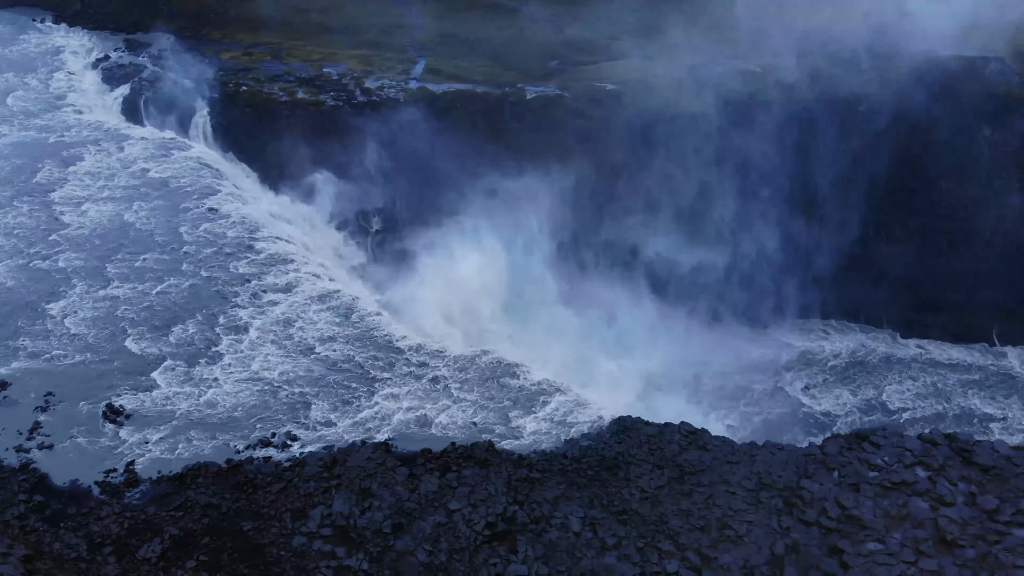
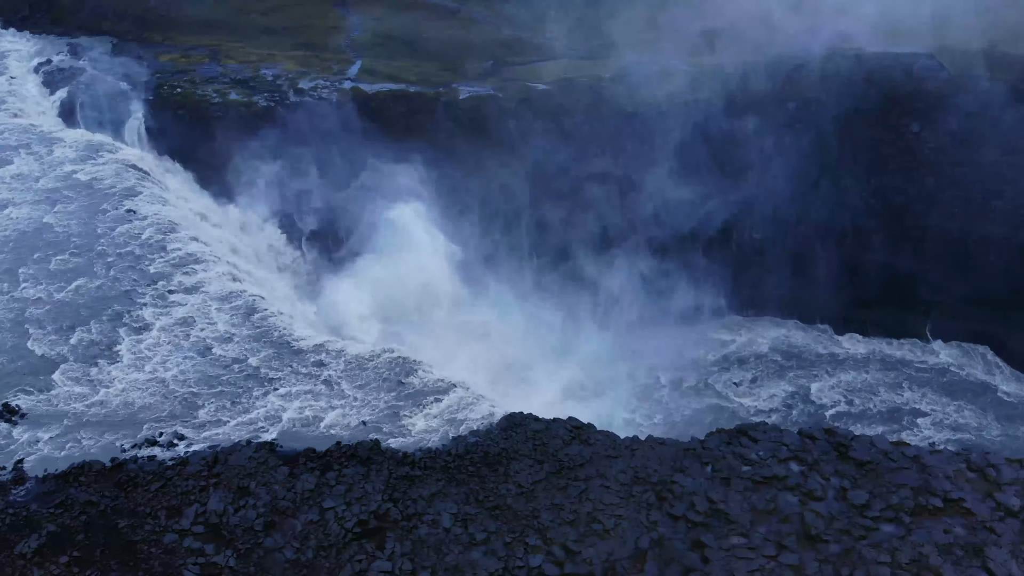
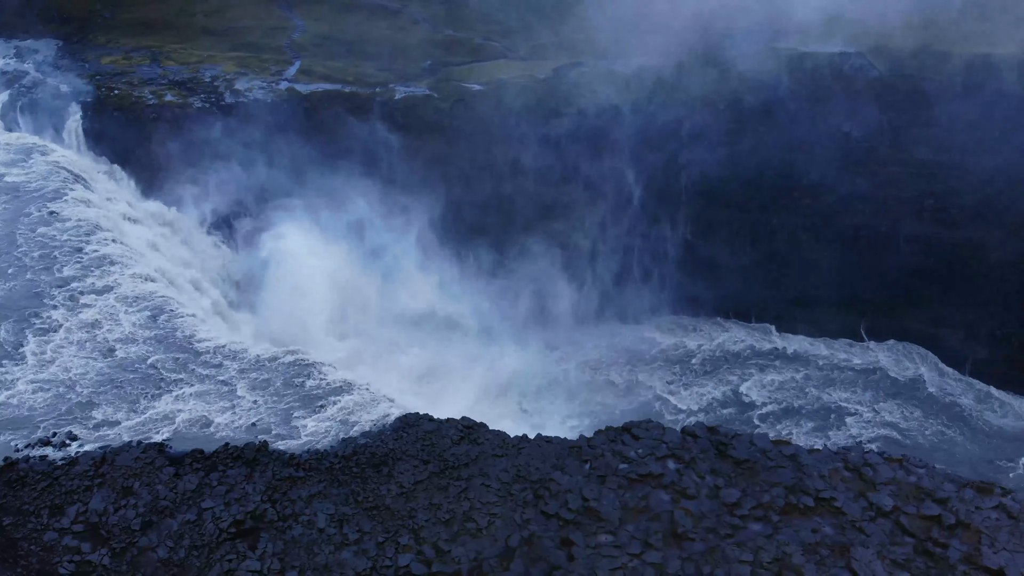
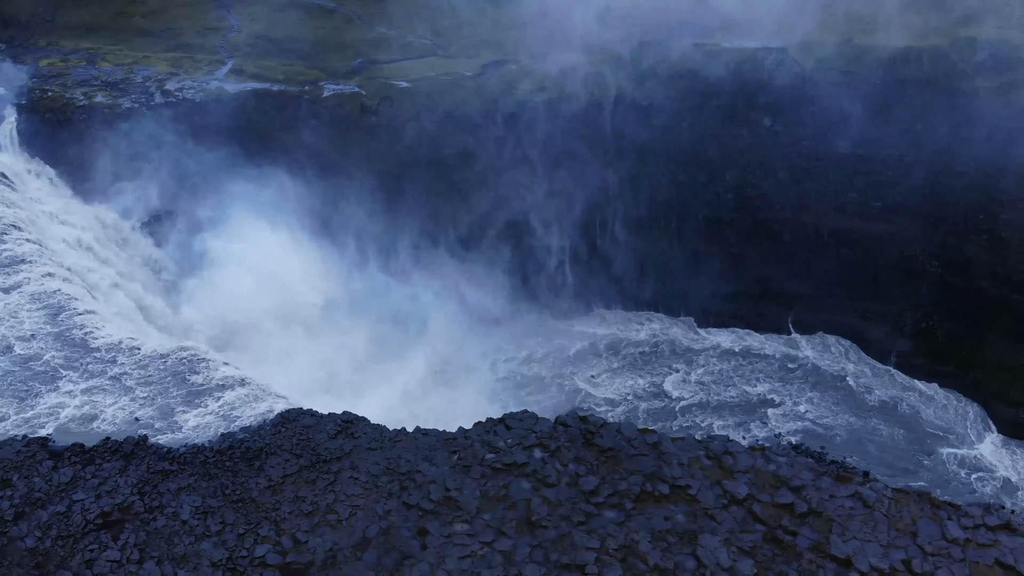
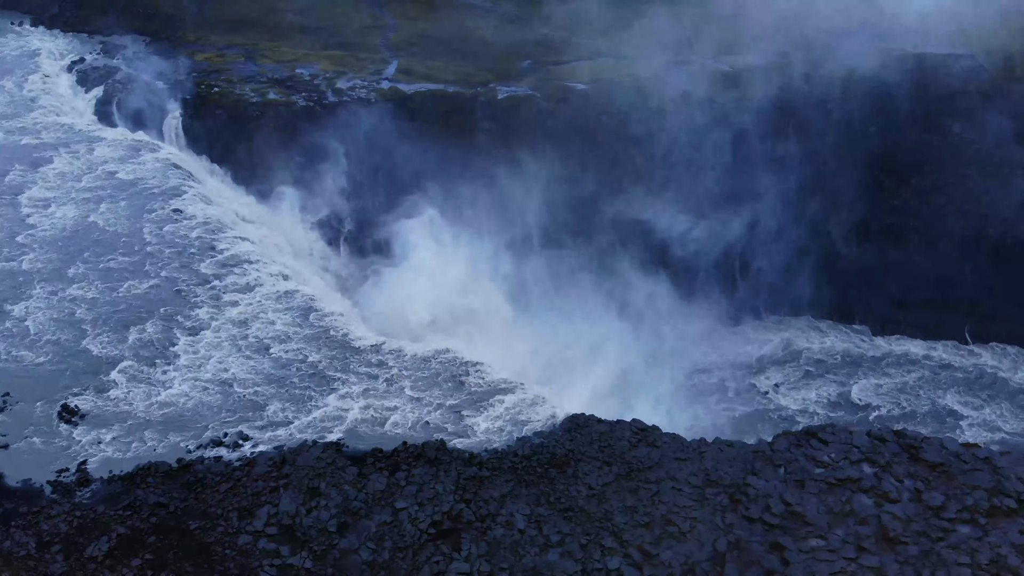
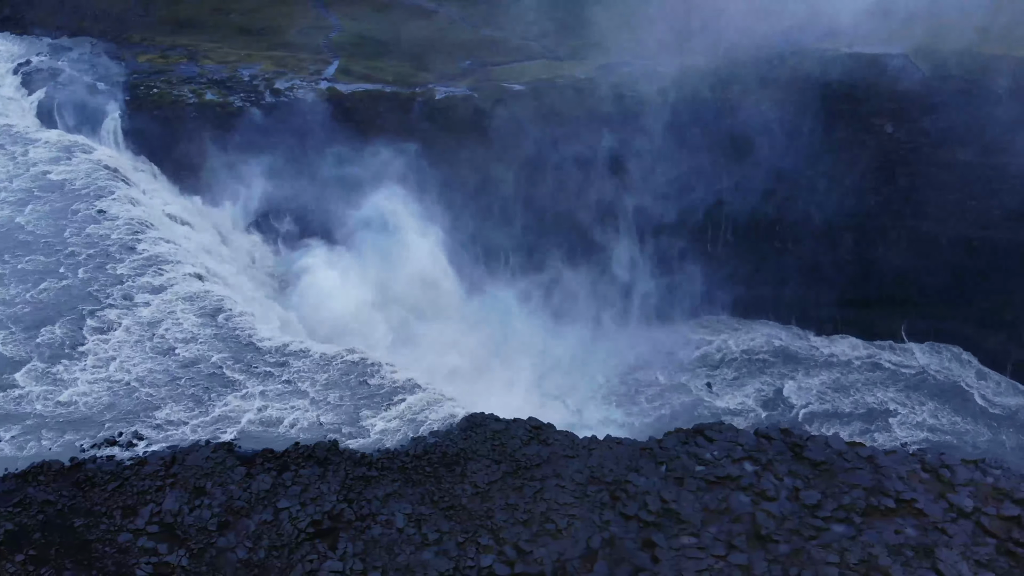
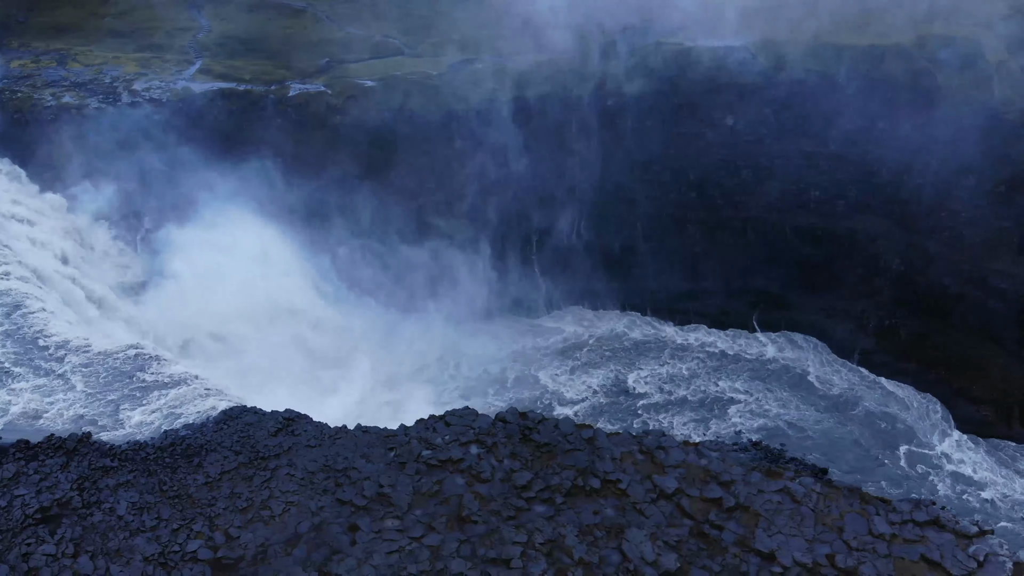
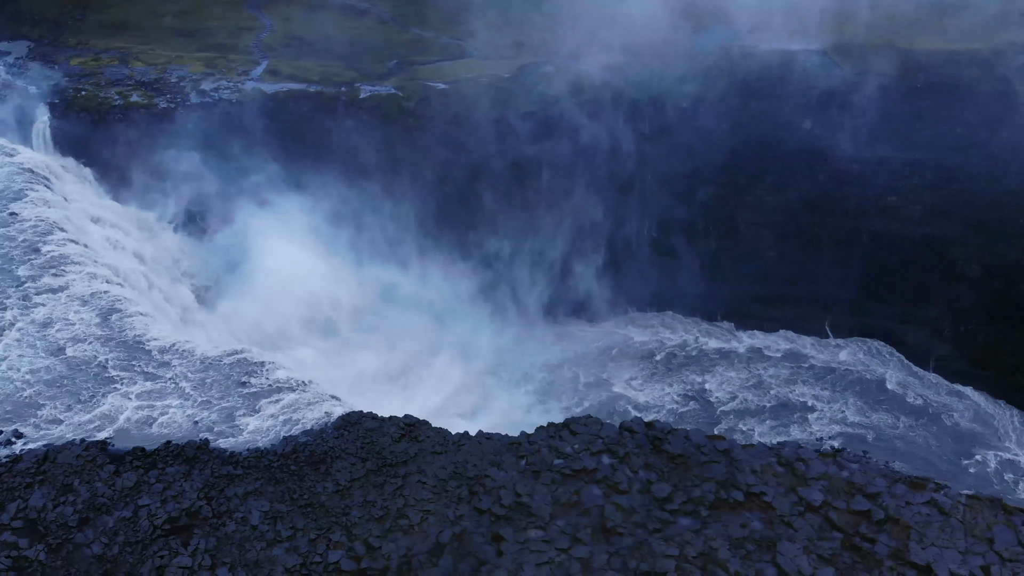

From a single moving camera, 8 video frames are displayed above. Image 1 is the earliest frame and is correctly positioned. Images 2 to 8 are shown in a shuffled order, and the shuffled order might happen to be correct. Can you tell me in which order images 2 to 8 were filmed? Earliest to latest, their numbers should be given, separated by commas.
5, 2, 6, 3, 8, 4, 7
